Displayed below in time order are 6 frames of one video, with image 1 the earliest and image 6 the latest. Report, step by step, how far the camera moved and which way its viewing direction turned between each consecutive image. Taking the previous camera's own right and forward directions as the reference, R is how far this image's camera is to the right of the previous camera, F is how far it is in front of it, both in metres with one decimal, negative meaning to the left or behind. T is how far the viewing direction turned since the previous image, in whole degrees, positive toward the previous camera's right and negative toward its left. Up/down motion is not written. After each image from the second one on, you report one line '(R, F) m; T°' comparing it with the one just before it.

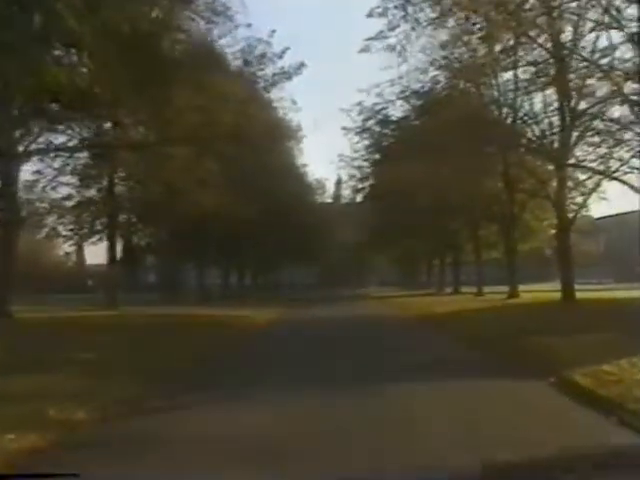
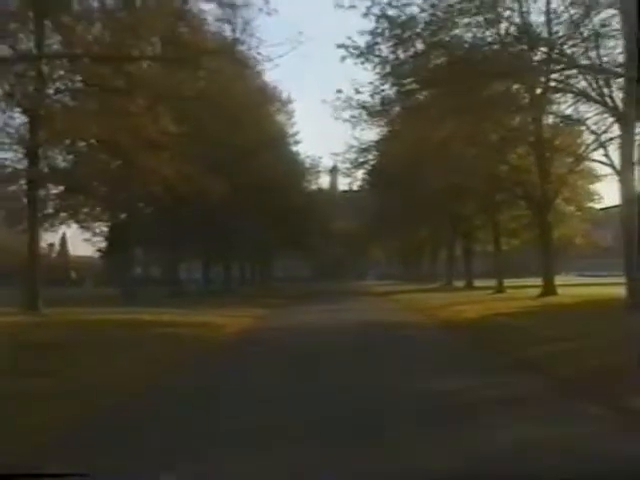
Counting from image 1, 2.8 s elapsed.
(+0.1, +7.9) m; 0°
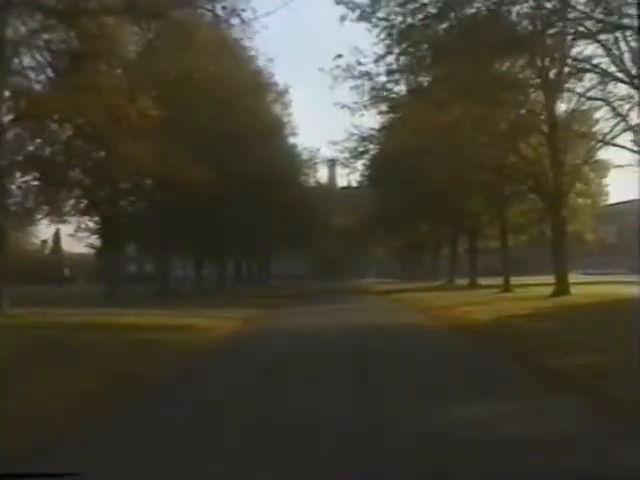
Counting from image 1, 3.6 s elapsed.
(0.0, +2.4) m; 0°
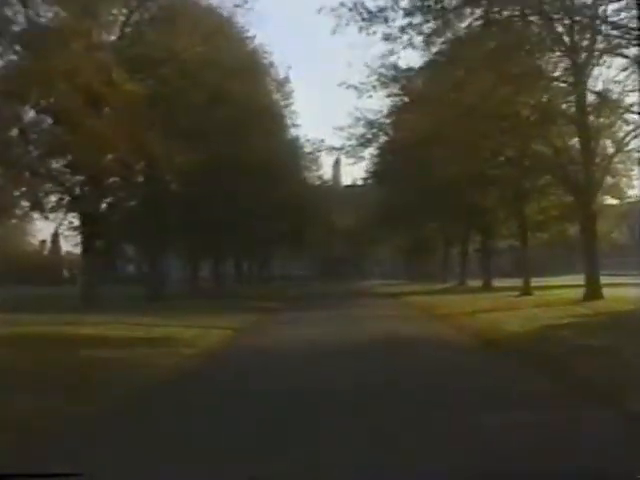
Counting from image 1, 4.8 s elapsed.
(0.0, +3.5) m; 0°
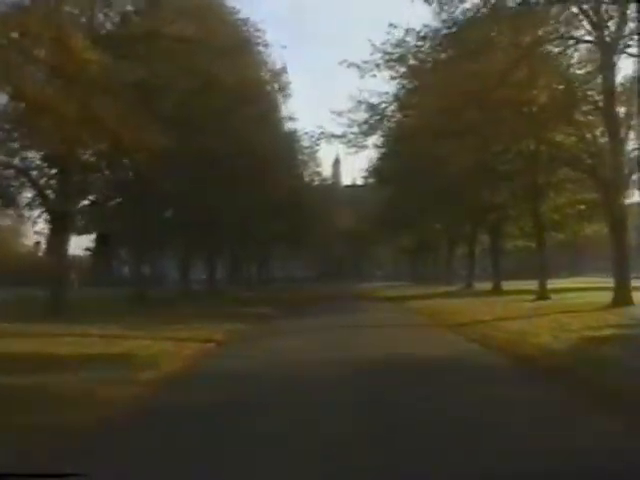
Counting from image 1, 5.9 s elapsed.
(0.0, +3.1) m; 0°
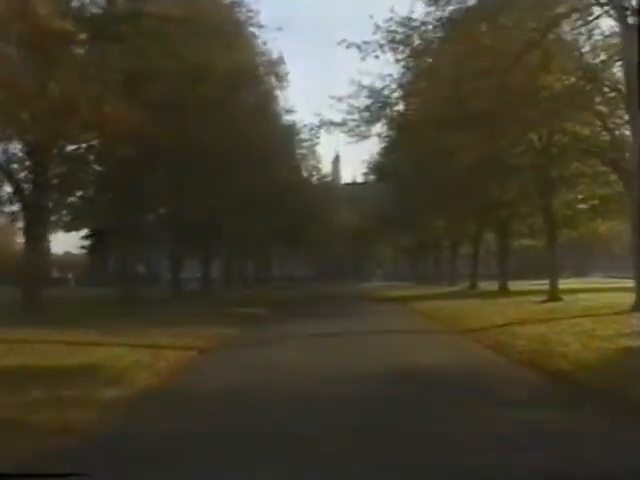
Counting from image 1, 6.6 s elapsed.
(0.0, +2.1) m; 0°
